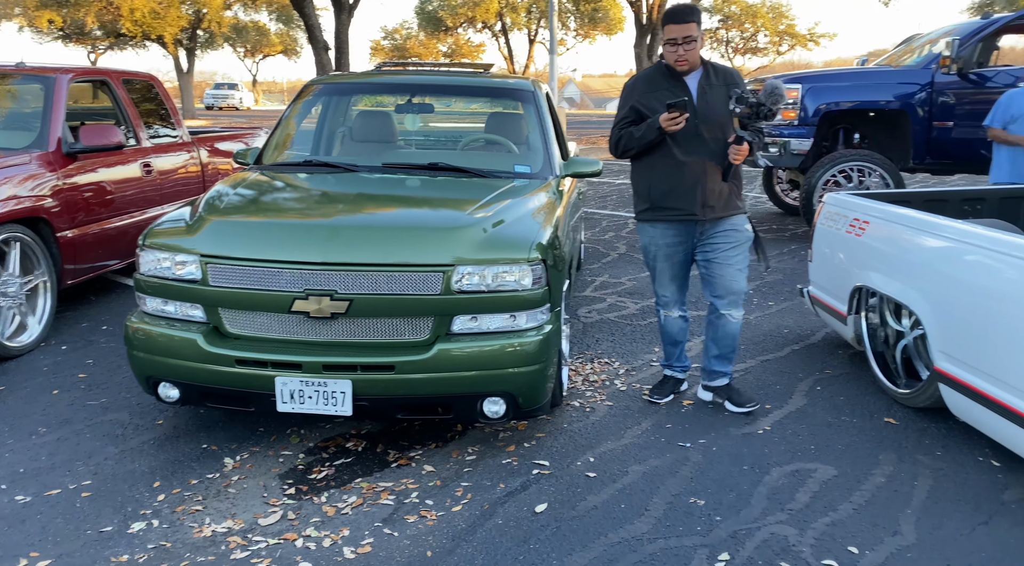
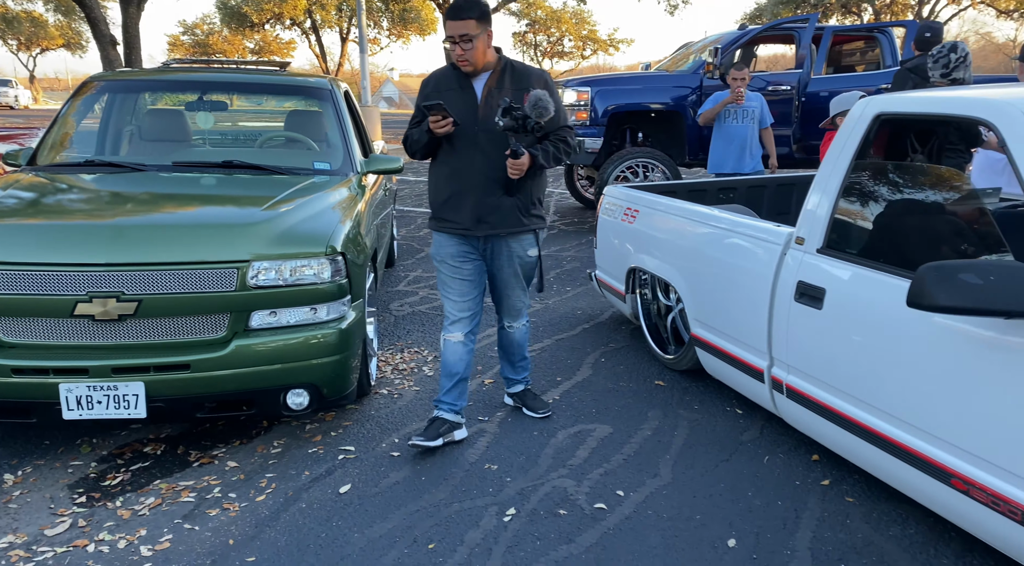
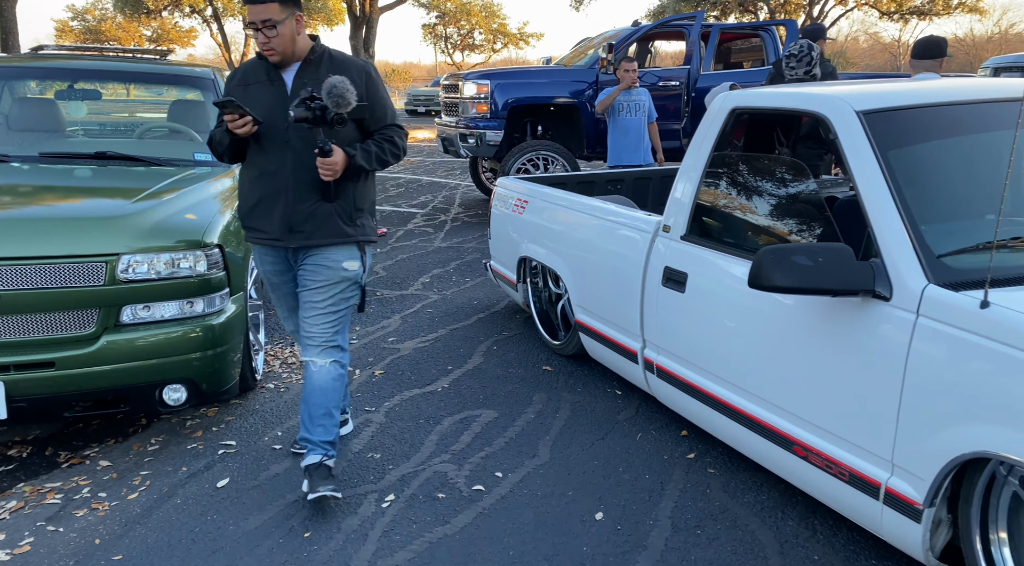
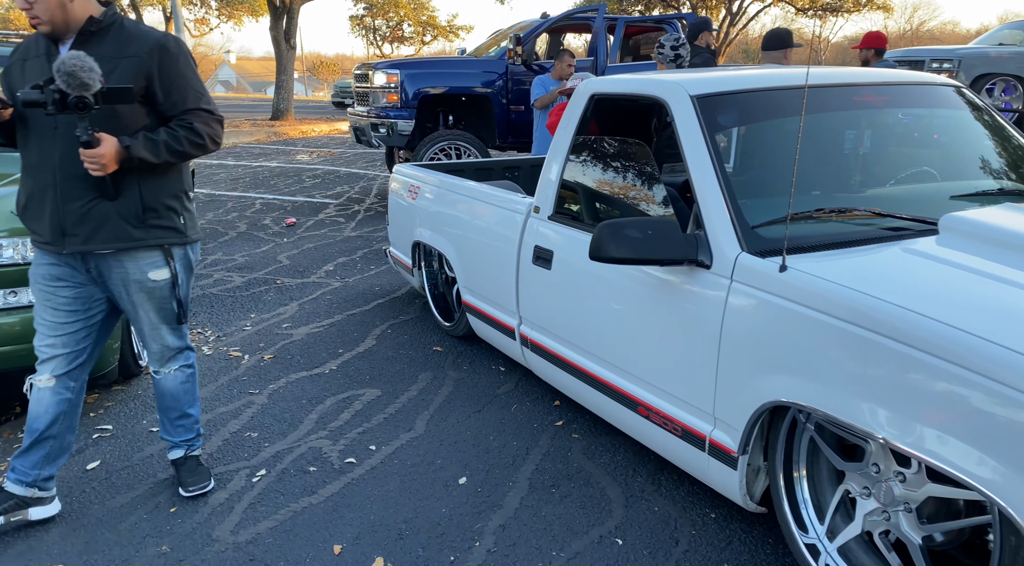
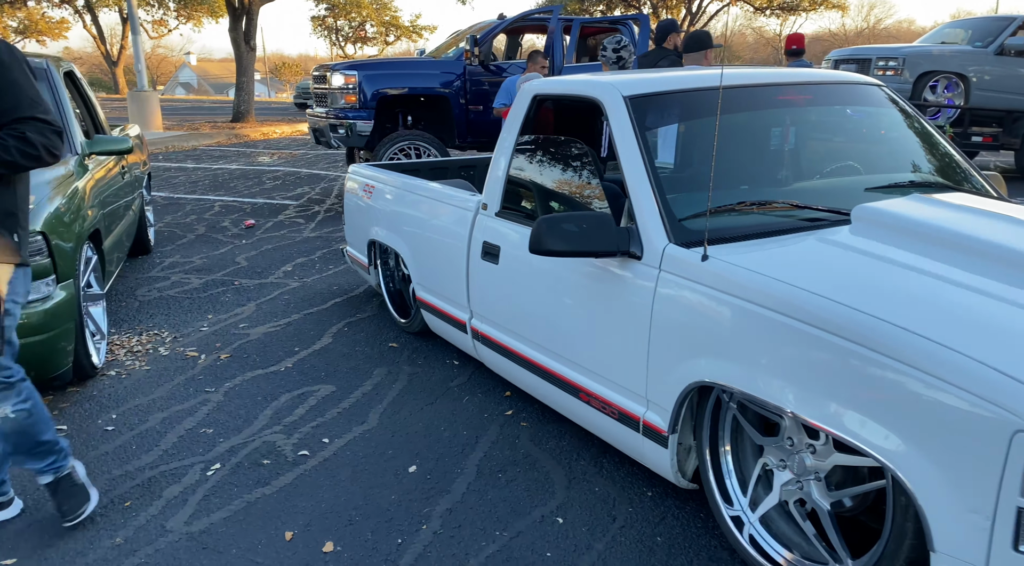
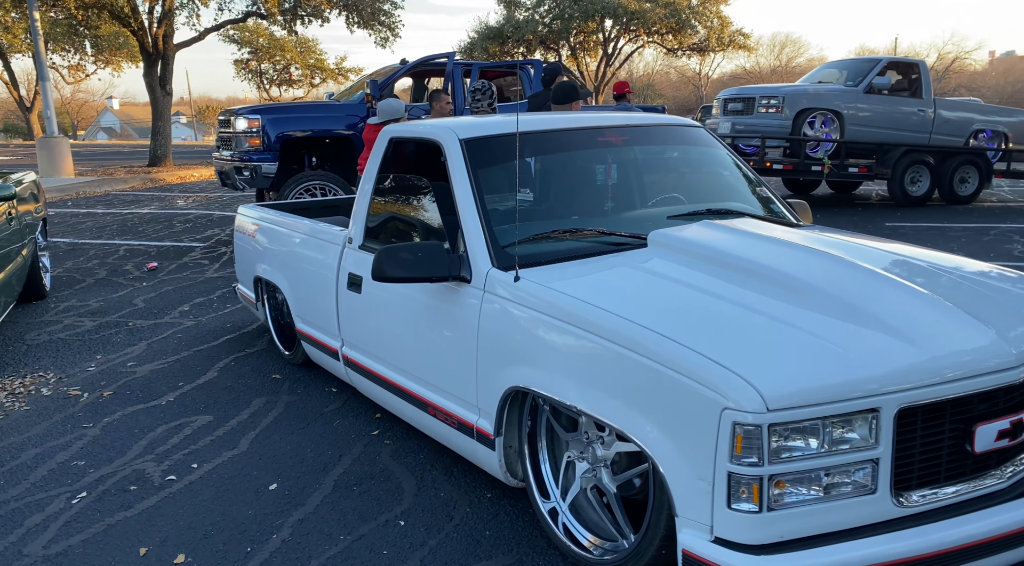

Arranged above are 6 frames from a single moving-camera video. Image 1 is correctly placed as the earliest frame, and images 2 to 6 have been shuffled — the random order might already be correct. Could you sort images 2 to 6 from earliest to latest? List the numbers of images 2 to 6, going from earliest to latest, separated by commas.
2, 3, 4, 5, 6
